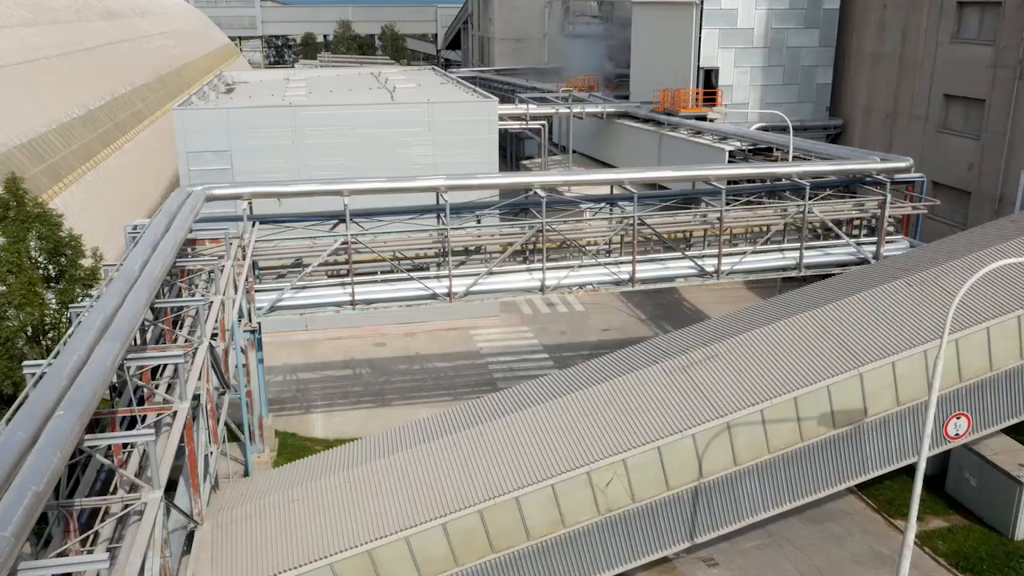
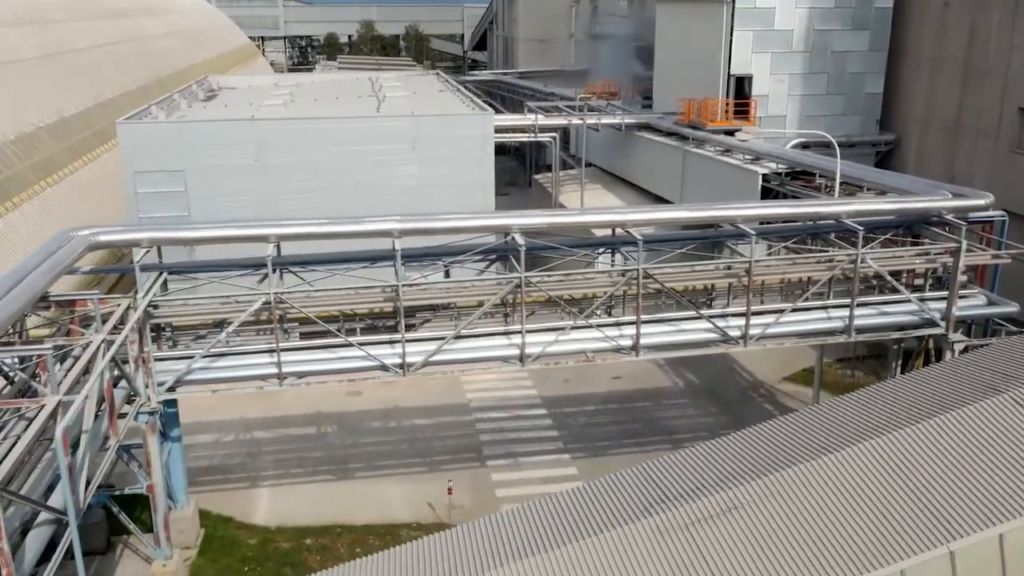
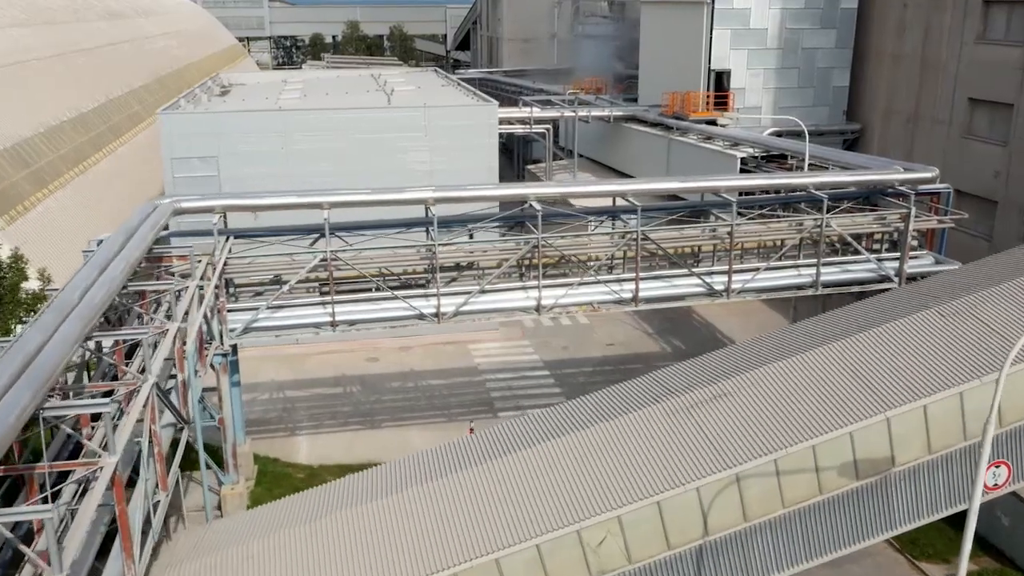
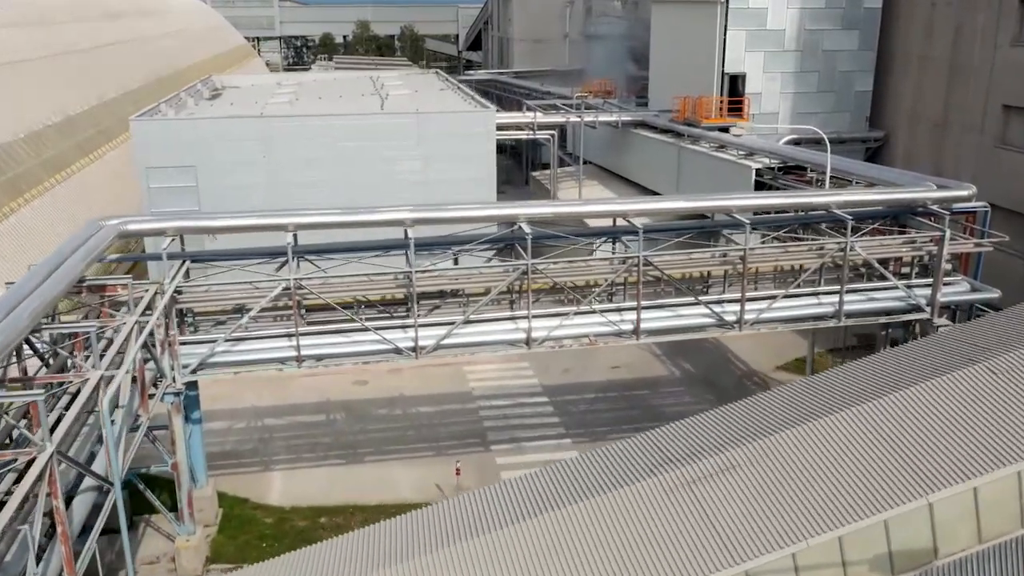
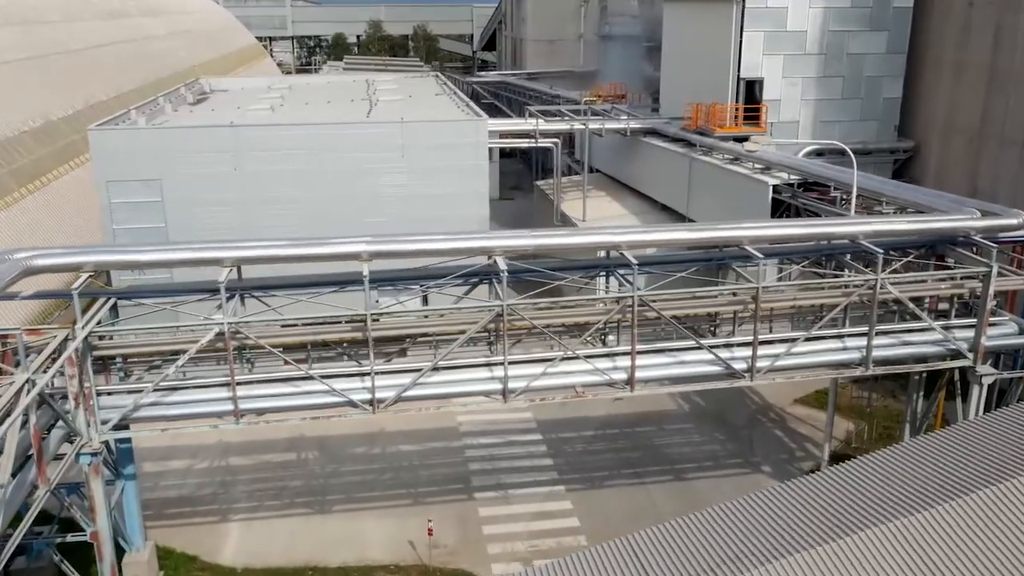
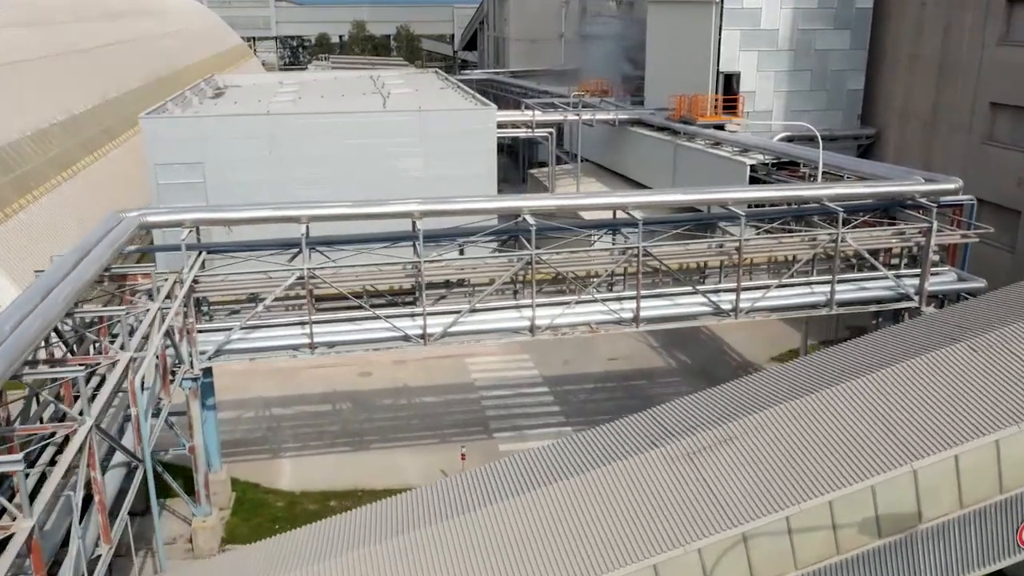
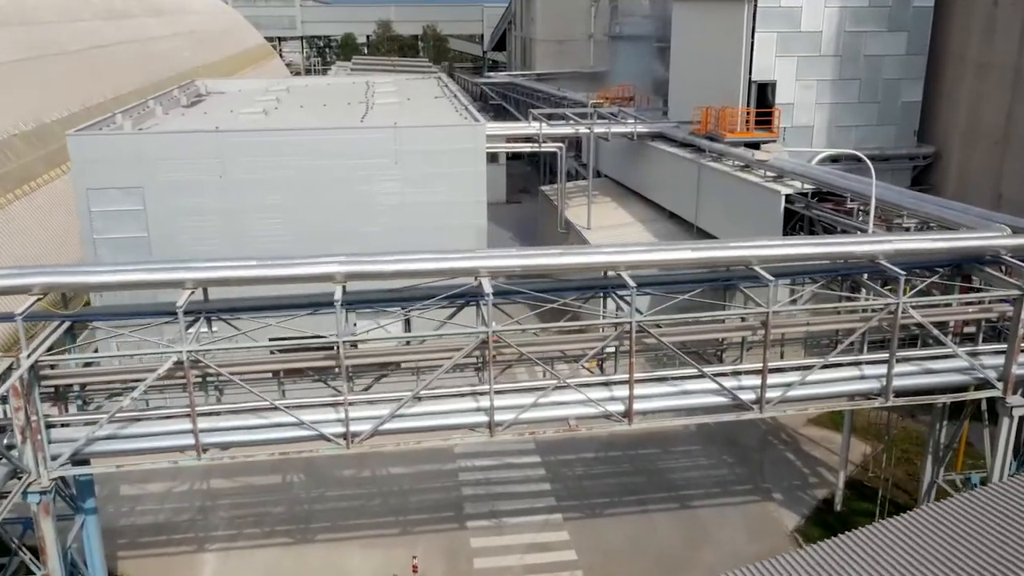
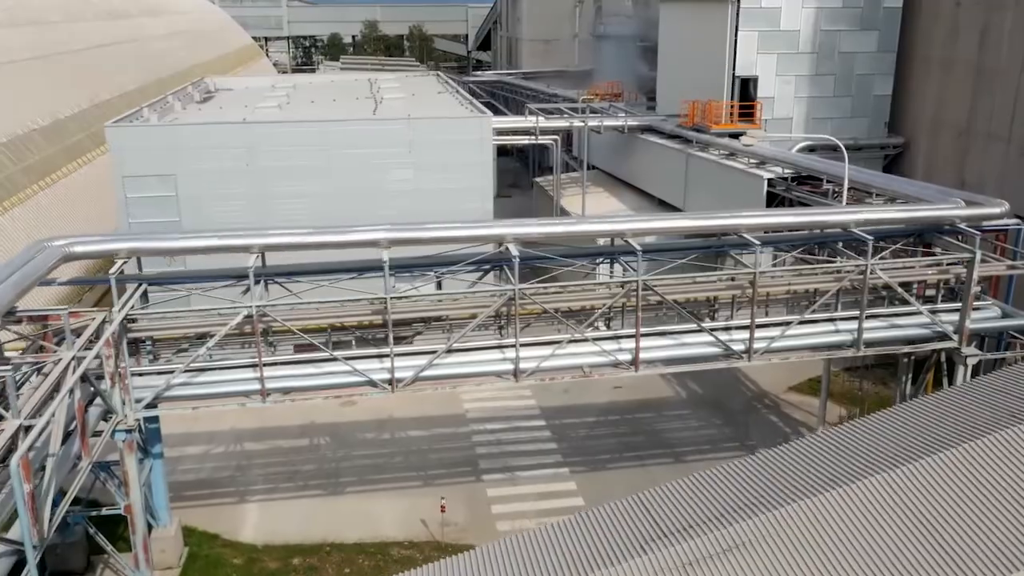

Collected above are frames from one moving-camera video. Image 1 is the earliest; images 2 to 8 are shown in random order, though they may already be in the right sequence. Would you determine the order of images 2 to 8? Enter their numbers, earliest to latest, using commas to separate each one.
3, 6, 4, 2, 8, 5, 7
